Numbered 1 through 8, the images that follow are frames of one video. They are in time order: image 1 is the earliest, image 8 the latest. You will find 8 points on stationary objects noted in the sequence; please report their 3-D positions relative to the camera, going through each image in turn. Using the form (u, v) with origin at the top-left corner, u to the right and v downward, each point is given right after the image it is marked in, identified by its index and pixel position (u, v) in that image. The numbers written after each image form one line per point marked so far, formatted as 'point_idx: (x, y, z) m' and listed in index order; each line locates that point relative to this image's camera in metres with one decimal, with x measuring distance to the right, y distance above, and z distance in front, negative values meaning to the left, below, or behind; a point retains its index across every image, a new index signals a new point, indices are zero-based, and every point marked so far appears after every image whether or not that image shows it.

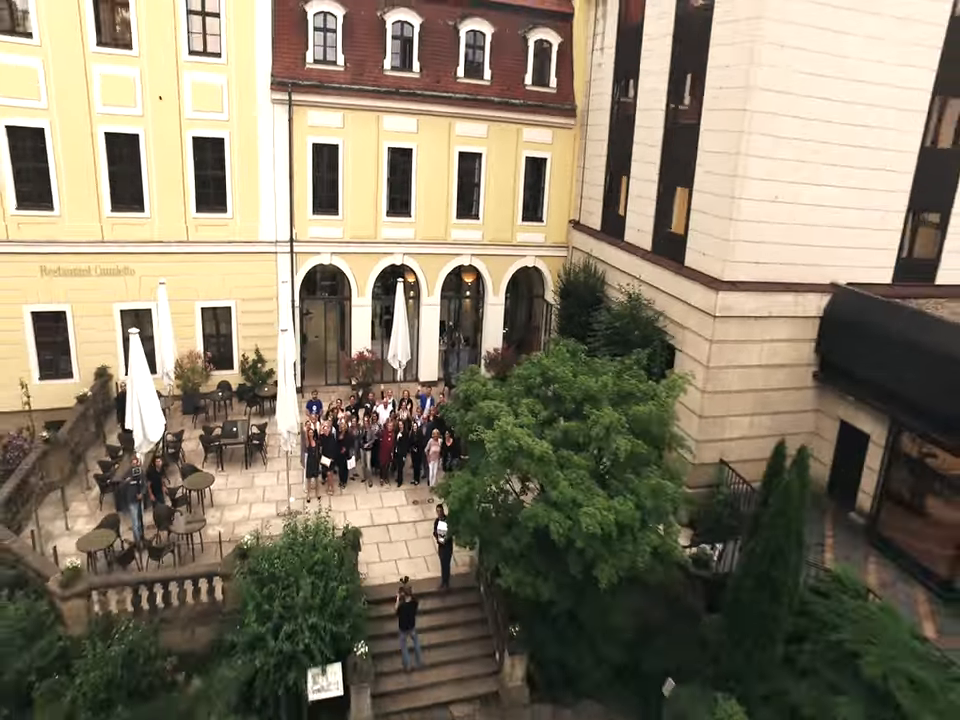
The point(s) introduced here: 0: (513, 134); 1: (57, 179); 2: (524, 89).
0: (+1.0, +7.0, +17.9) m
1: (-10.9, +4.7, +15.0) m
2: (+1.4, +8.3, +17.8) m
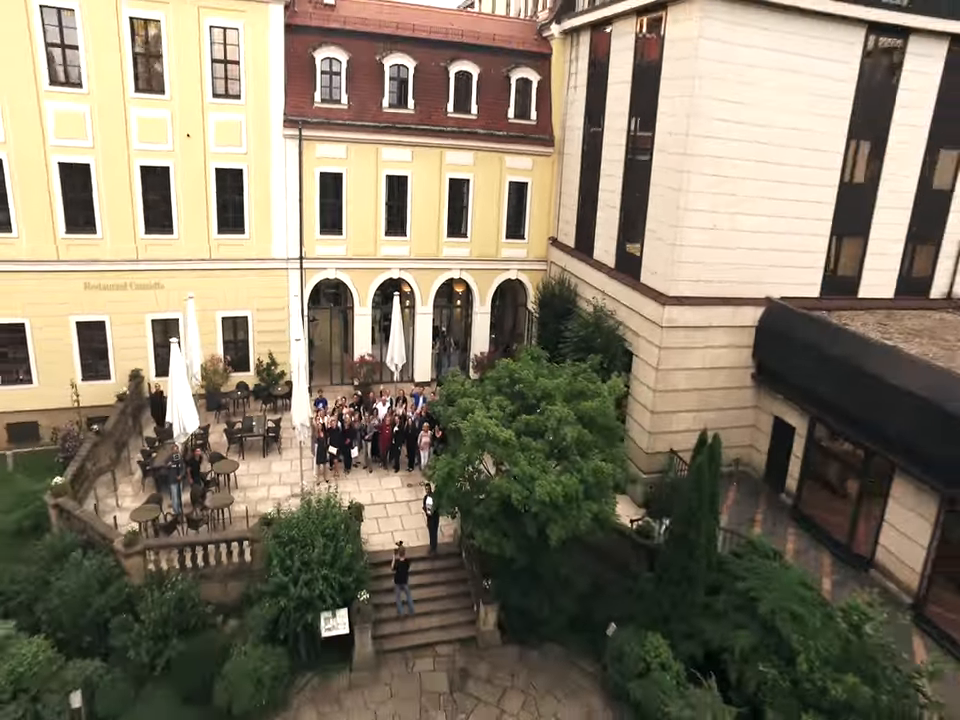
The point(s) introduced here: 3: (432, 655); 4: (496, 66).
0: (+0.6, +6.9, +20.2) m
1: (-11.3, +4.6, +17.2) m
2: (+1.0, +8.2, +20.0) m
3: (-1.0, -5.9, +11.7) m
4: (+0.6, +10.0, +19.7) m
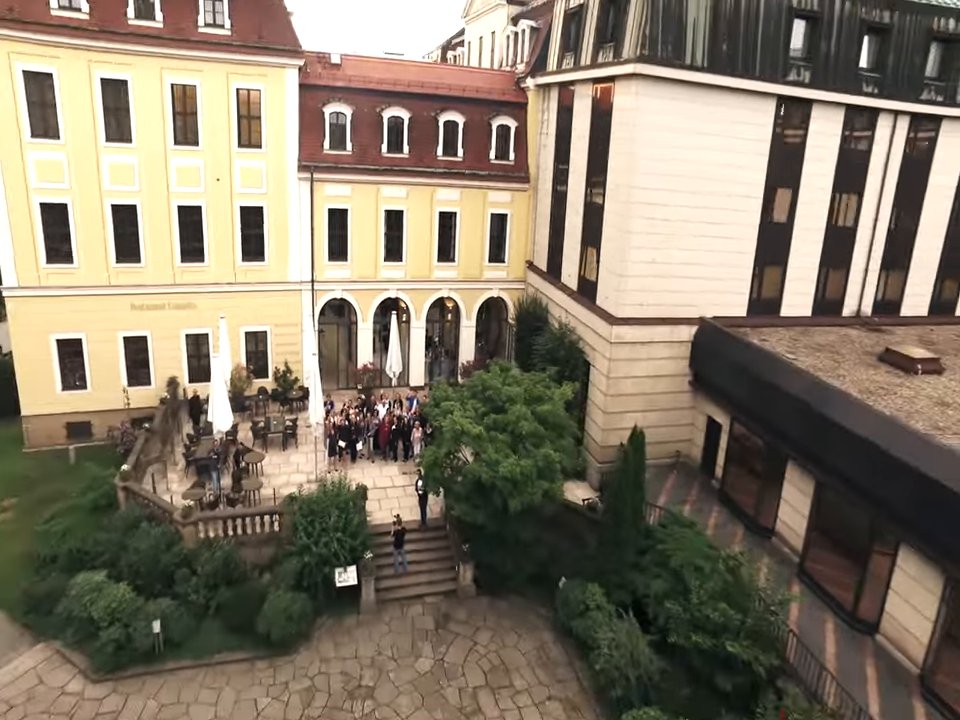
0: (0.0, +6.6, +23.5) m
1: (-11.9, +4.2, +20.5) m
2: (+0.4, +7.9, +23.3) m
3: (-1.5, -6.3, +14.9) m
4: (0.0, +9.7, +23.0) m
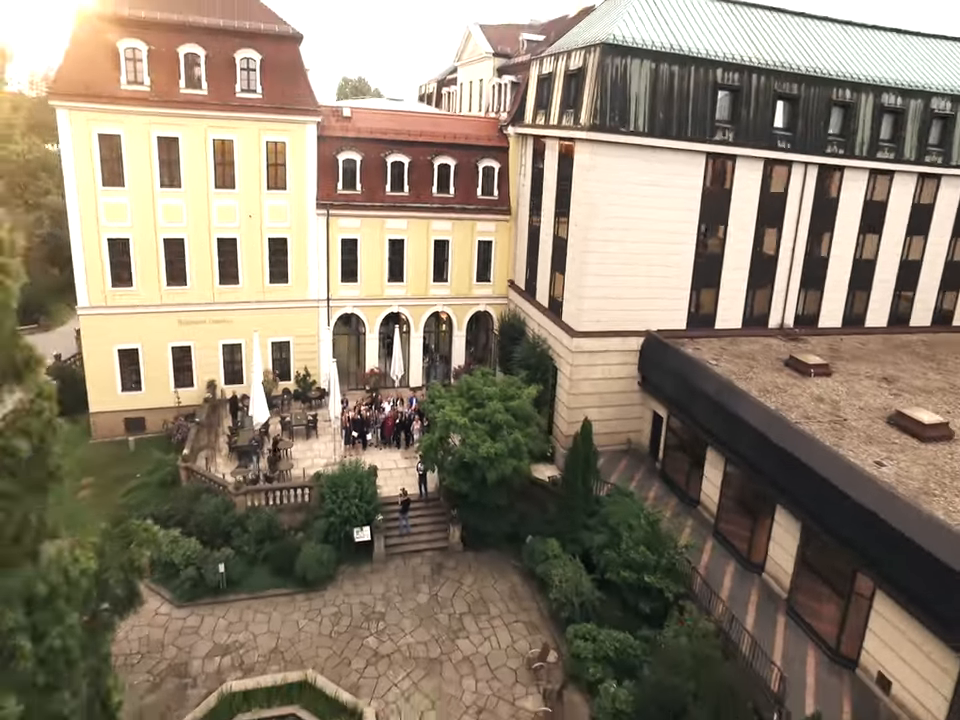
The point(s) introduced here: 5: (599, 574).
0: (-0.5, +6.4, +27.7) m
1: (-12.4, +4.0, +24.7) m
2: (-0.2, +7.7, +27.6) m
3: (-2.0, -6.5, +19.2) m
4: (-0.6, +9.5, +27.3) m
5: (+3.4, -6.0, +15.7) m
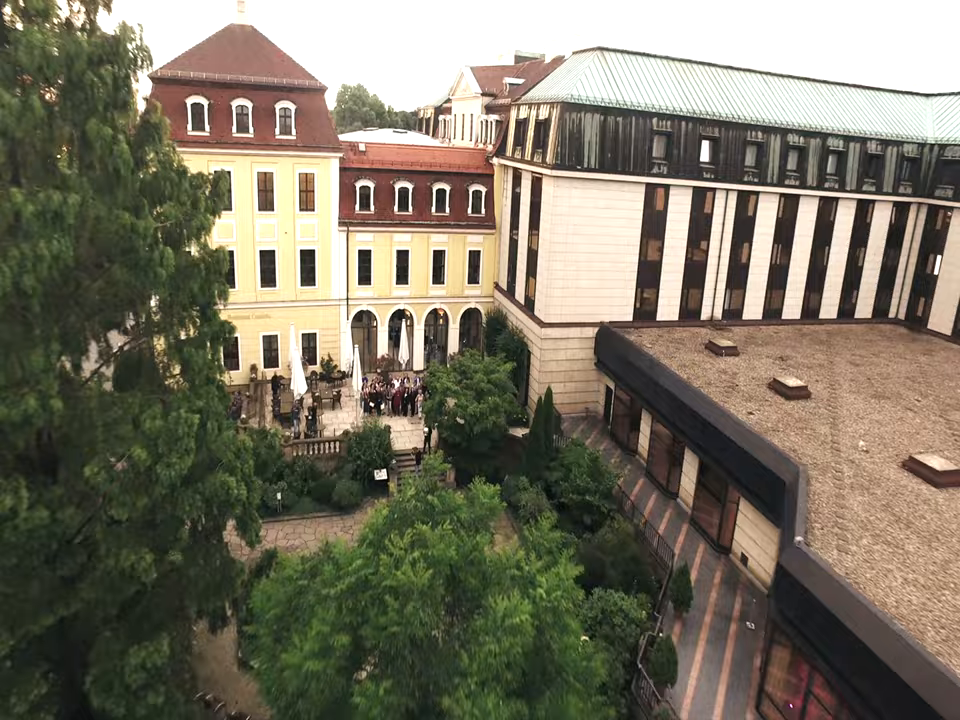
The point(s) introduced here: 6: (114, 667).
0: (-1.0, +7.1, +34.0) m
1: (-12.9, +4.6, +30.9) m
2: (-0.7, +8.4, +33.8) m
3: (-2.4, -5.8, +25.4) m
4: (-1.1, +10.2, +33.5) m
5: (+2.9, -5.3, +21.9) m
6: (-6.4, -5.3, +10.1) m
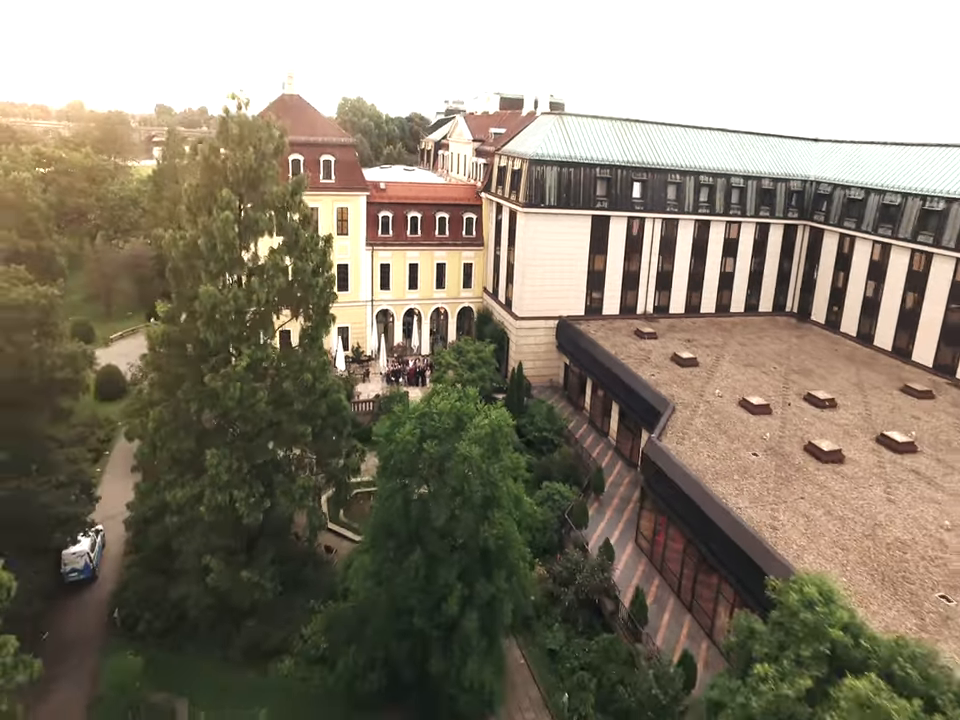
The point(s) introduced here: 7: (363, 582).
0: (-1.7, +8.1, +44.3) m
1: (-13.5, +5.6, +41.2) m
2: (-1.3, +9.4, +44.2) m
3: (-2.9, -4.8, +35.8) m
4: (-1.8, +11.2, +43.8) m
5: (+2.5, -4.2, +32.3) m
6: (-6.7, -4.4, +20.4) m
7: (-3.5, -6.5, +17.2) m
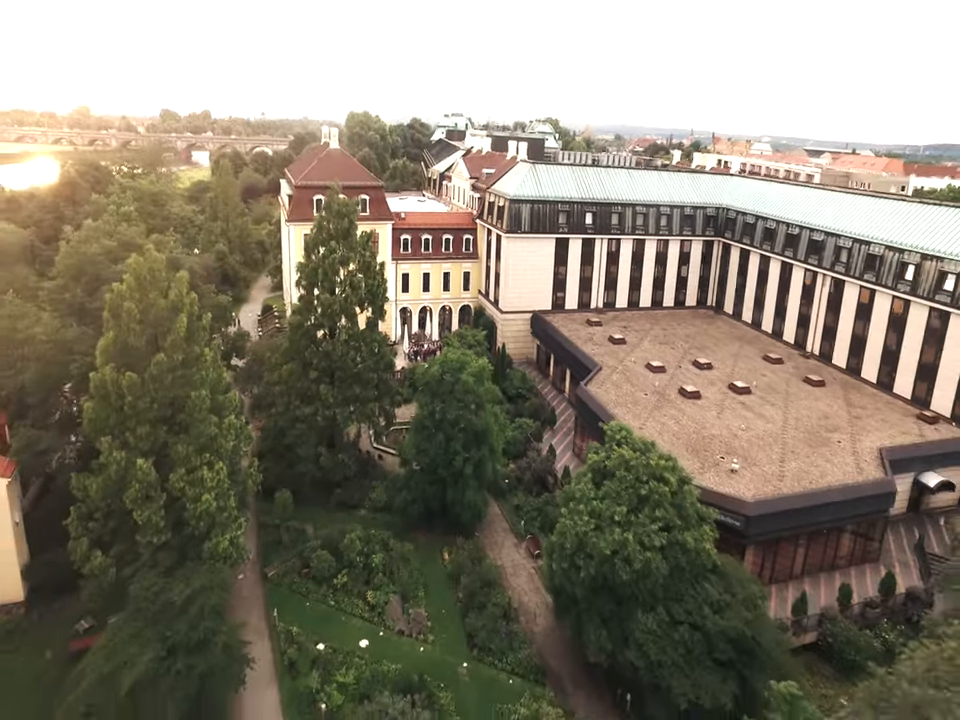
0: (-2.1, +9.7, +58.9) m
1: (-13.9, +7.0, +55.7) m
2: (-1.8, +11.0, +58.7) m
3: (-3.2, -3.3, +50.4) m
4: (-2.2, +12.8, +58.3) m
5: (+2.2, -2.7, +46.9) m
6: (-7.1, -2.9, +35.0) m
7: (-3.8, -5.1, +31.8) m
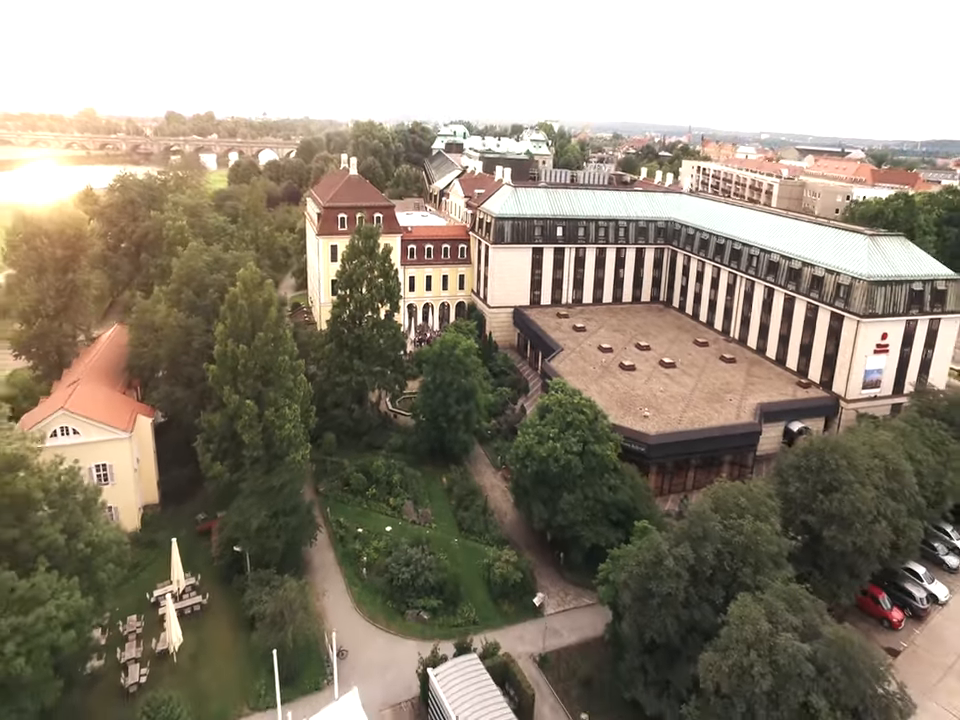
0: (-2.9, +11.3, +71.5) m
1: (-14.8, +8.5, +68.4) m
2: (-2.7, +12.6, +71.3) m
3: (-4.0, -1.7, +63.0) m
4: (-3.1, +14.4, +70.9) m
5: (+1.3, -1.1, +59.5) m
6: (-8.0, -1.5, +47.7) m
7: (-4.7, -3.6, +44.4) m
